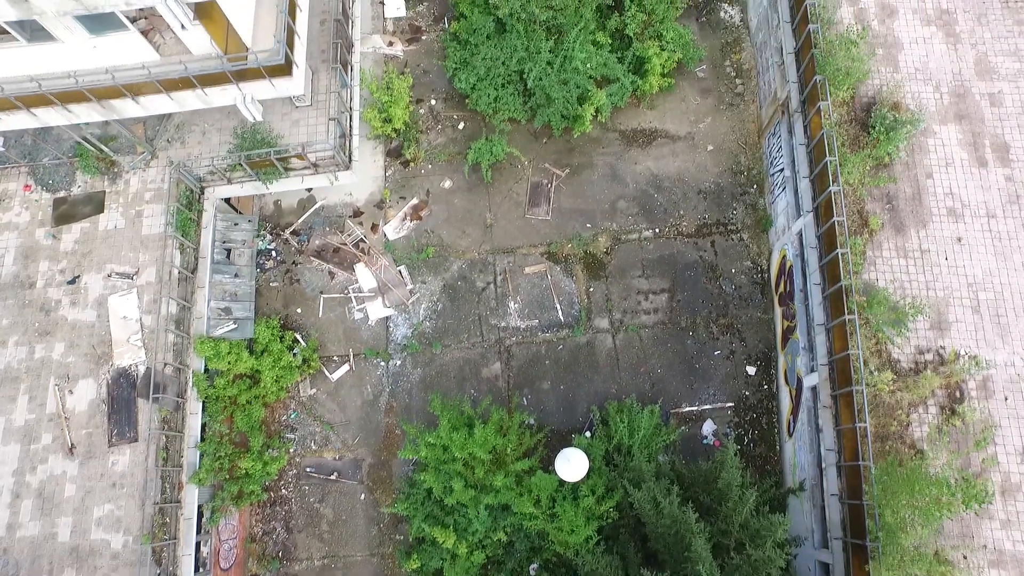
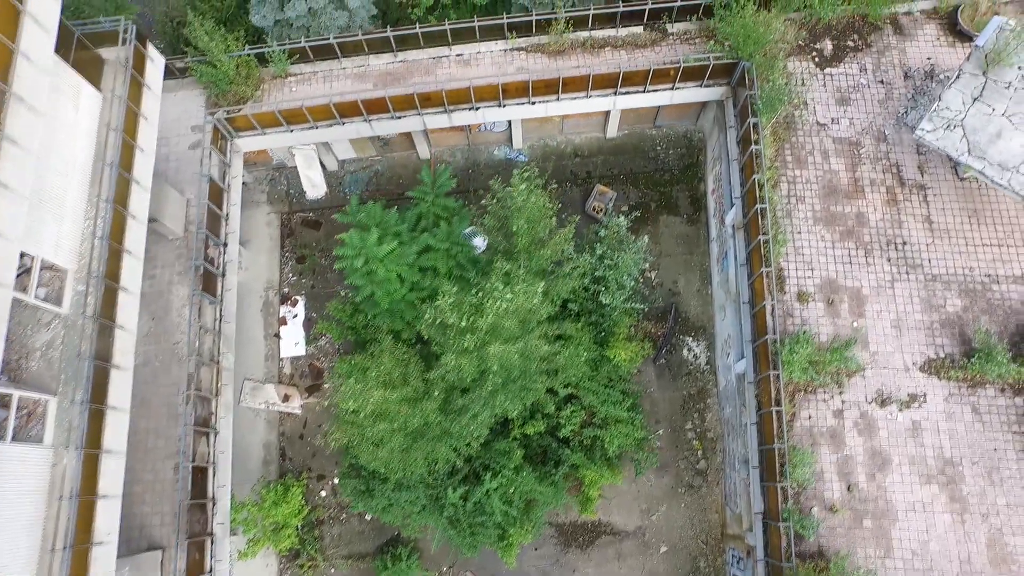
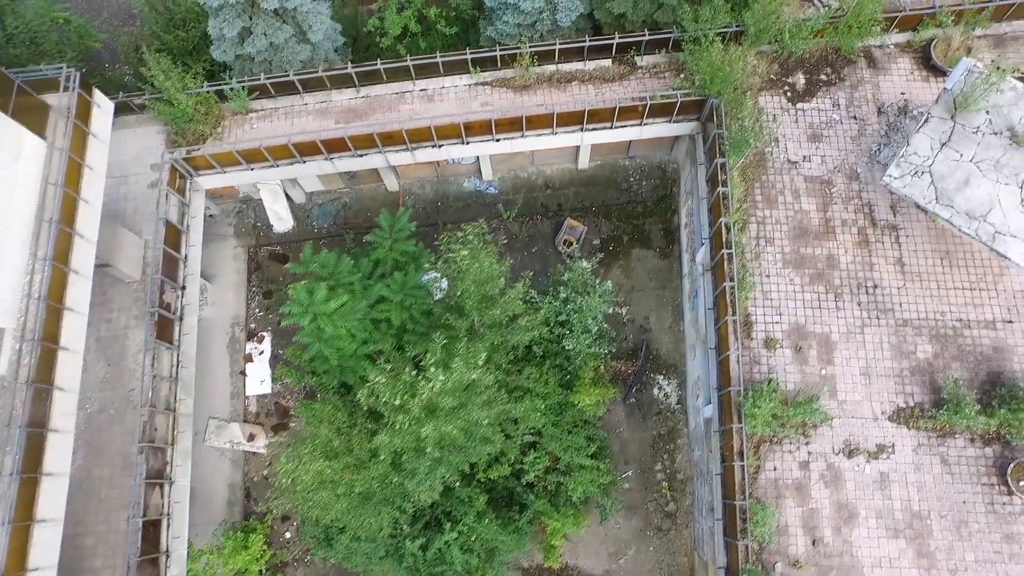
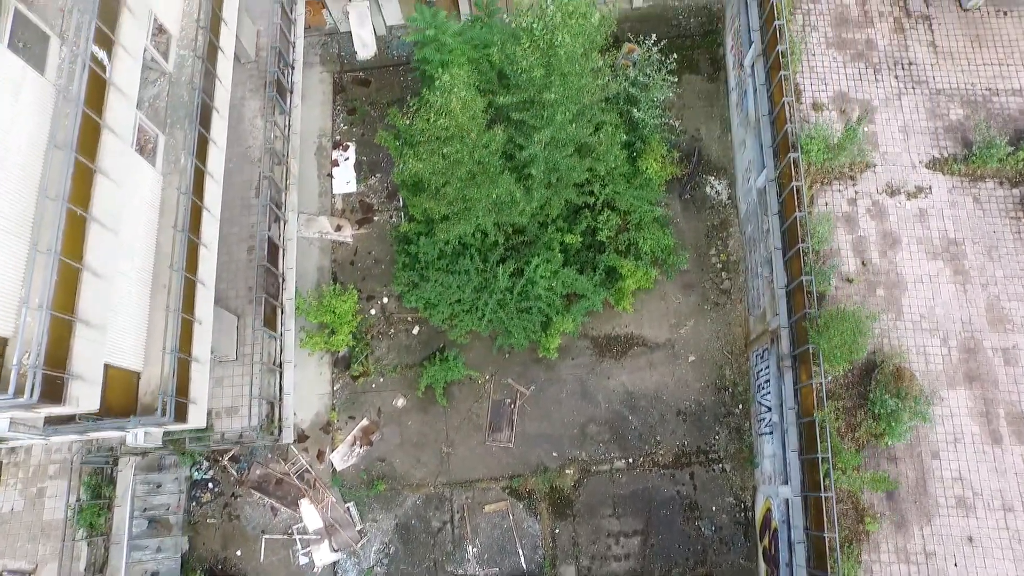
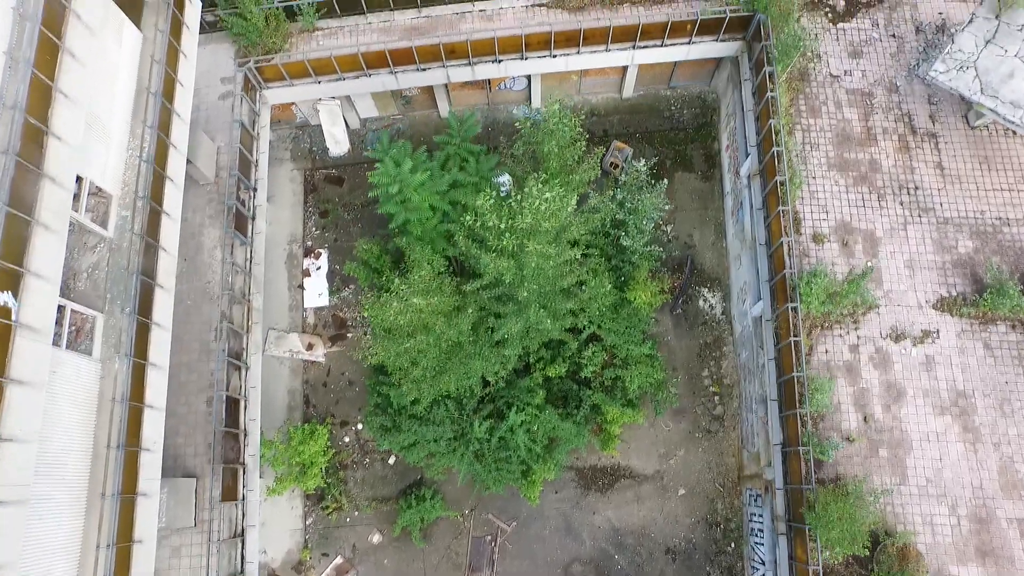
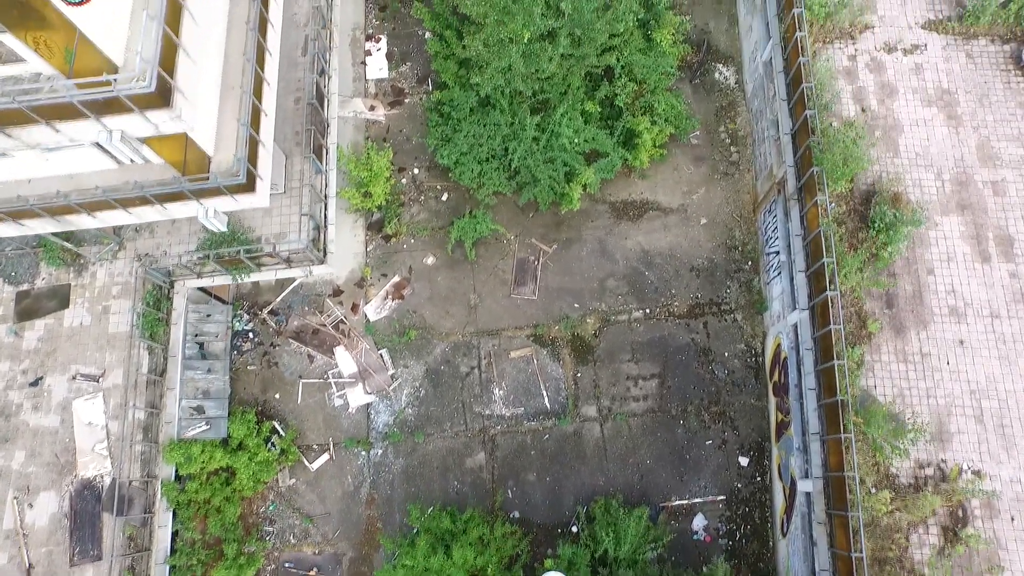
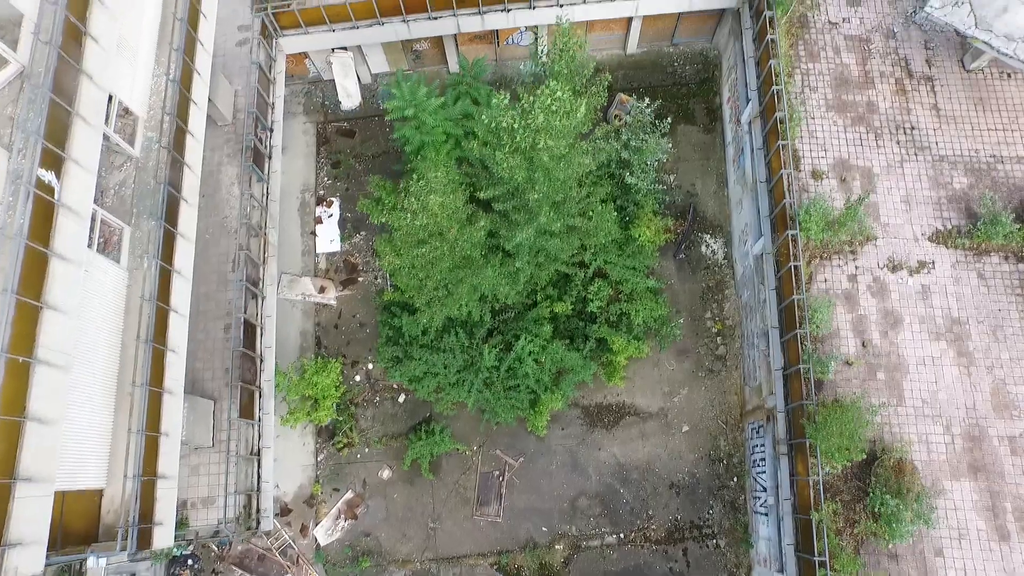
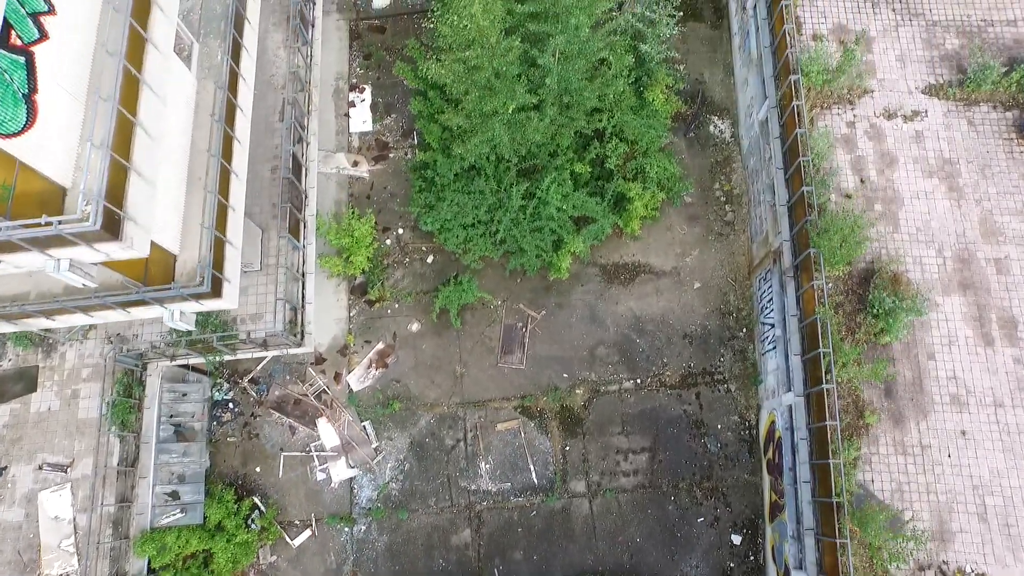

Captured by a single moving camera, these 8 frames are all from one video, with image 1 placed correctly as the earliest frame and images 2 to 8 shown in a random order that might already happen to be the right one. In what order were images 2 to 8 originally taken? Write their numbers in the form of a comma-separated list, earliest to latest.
6, 8, 4, 7, 5, 2, 3
